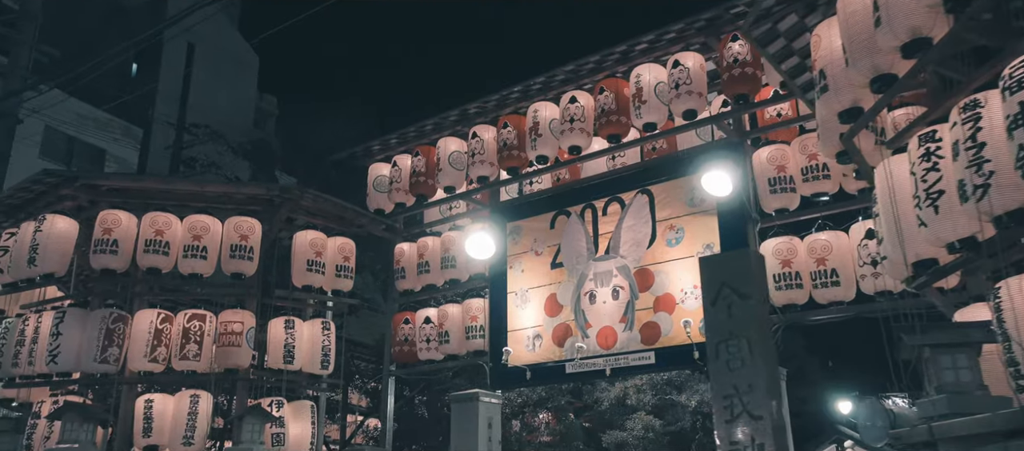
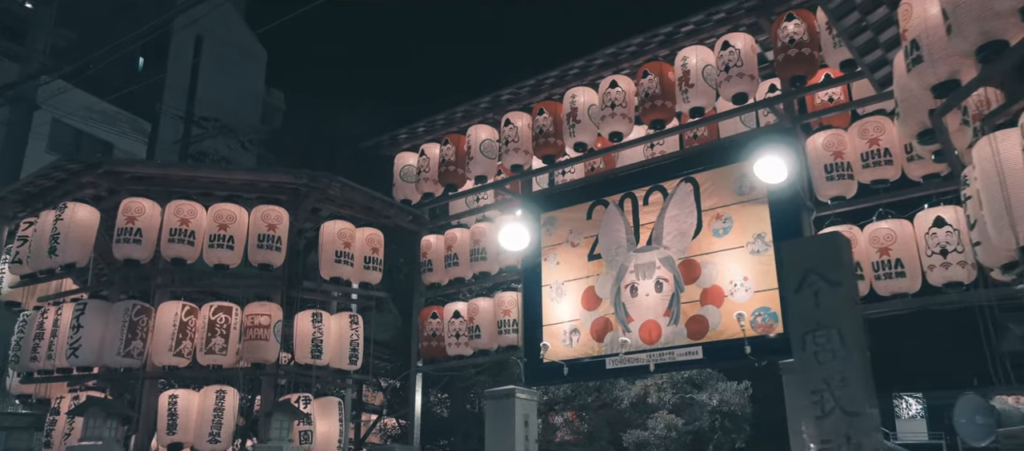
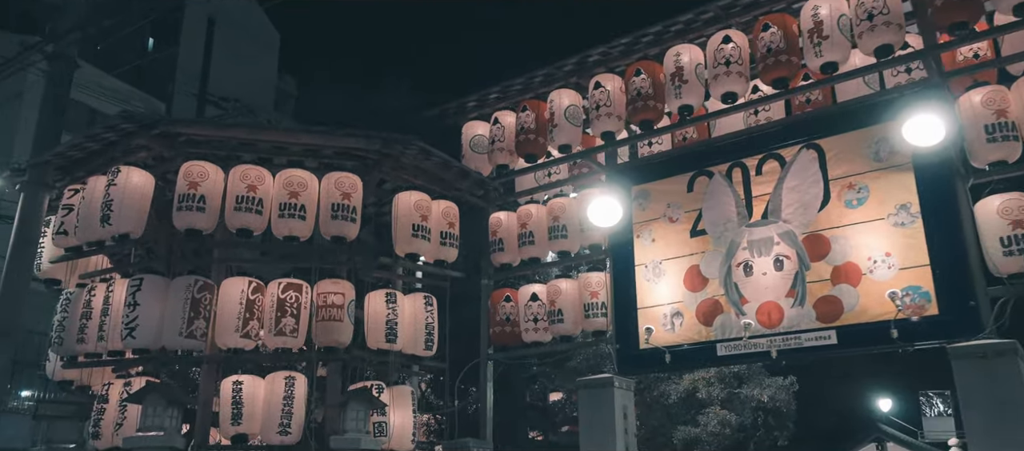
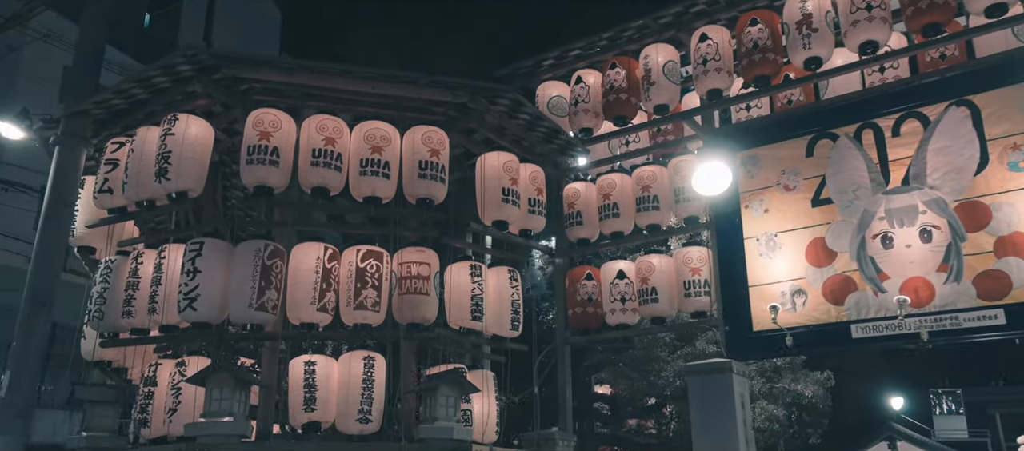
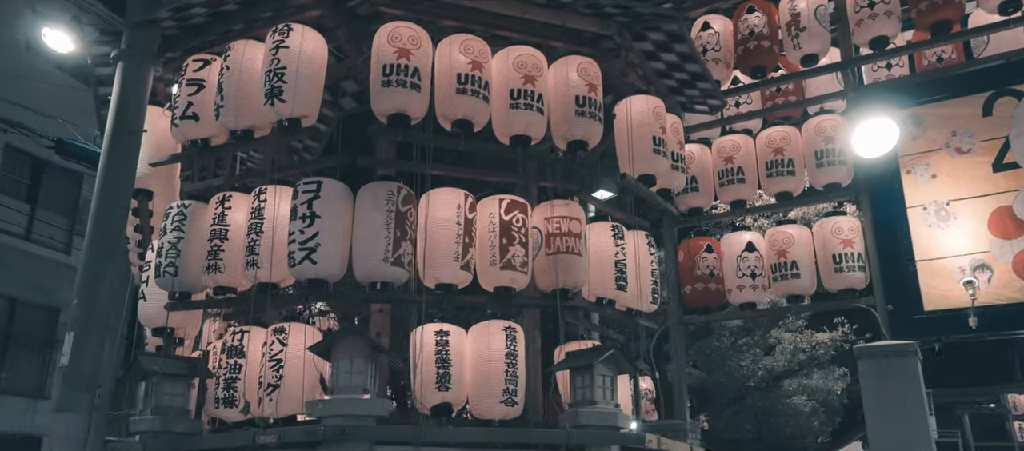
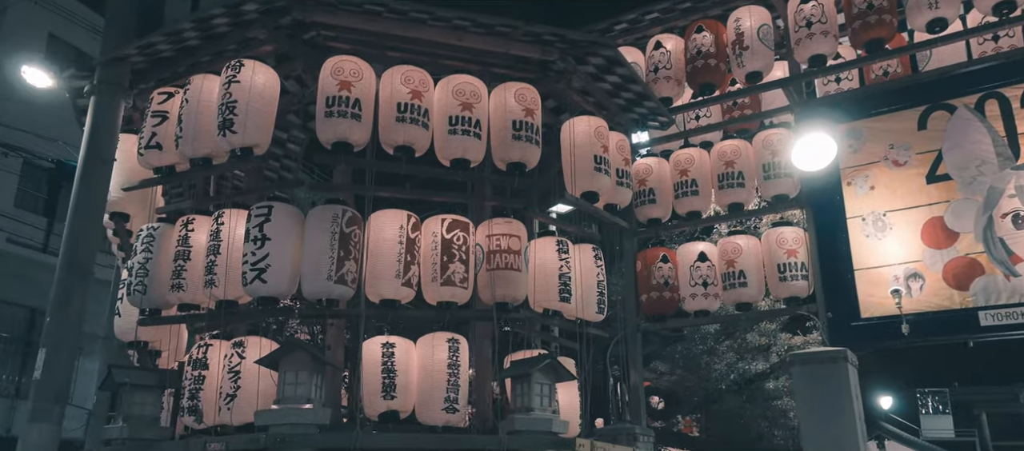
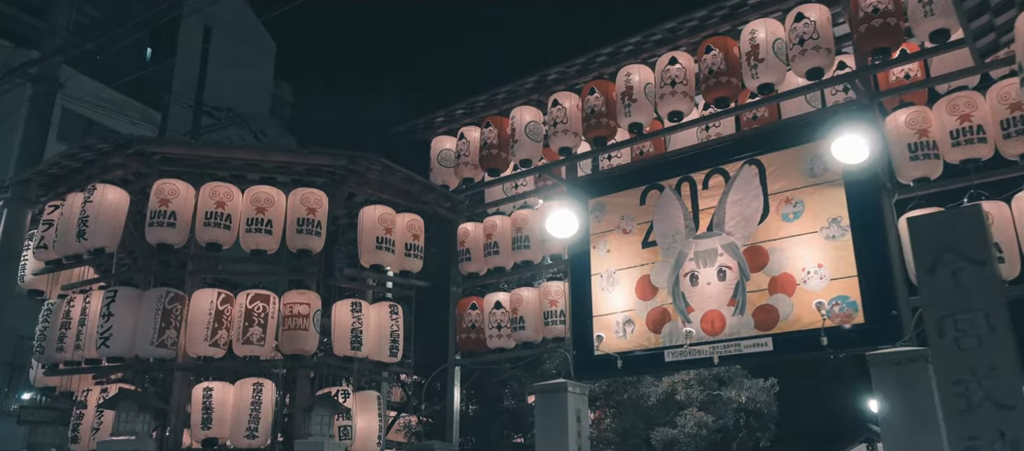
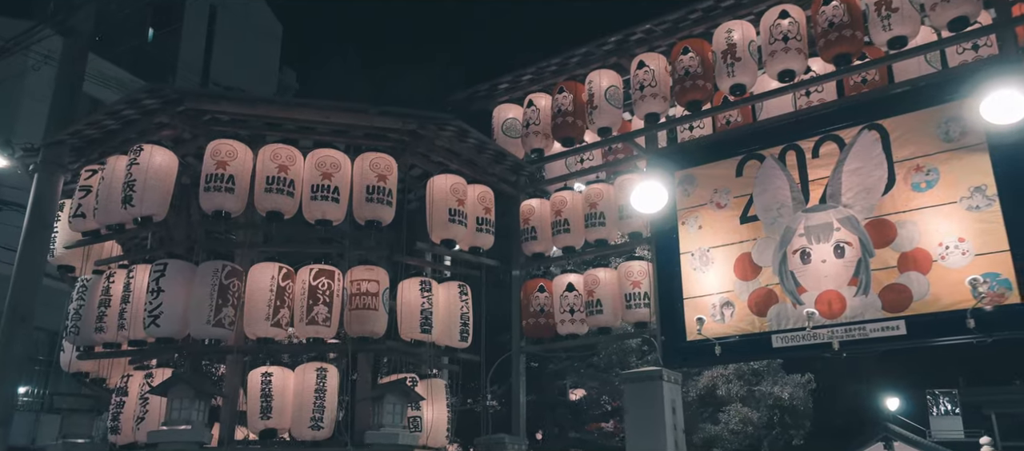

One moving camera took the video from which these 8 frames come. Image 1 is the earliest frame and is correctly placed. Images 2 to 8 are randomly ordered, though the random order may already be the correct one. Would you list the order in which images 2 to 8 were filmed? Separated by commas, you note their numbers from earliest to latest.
2, 7, 3, 8, 4, 6, 5
